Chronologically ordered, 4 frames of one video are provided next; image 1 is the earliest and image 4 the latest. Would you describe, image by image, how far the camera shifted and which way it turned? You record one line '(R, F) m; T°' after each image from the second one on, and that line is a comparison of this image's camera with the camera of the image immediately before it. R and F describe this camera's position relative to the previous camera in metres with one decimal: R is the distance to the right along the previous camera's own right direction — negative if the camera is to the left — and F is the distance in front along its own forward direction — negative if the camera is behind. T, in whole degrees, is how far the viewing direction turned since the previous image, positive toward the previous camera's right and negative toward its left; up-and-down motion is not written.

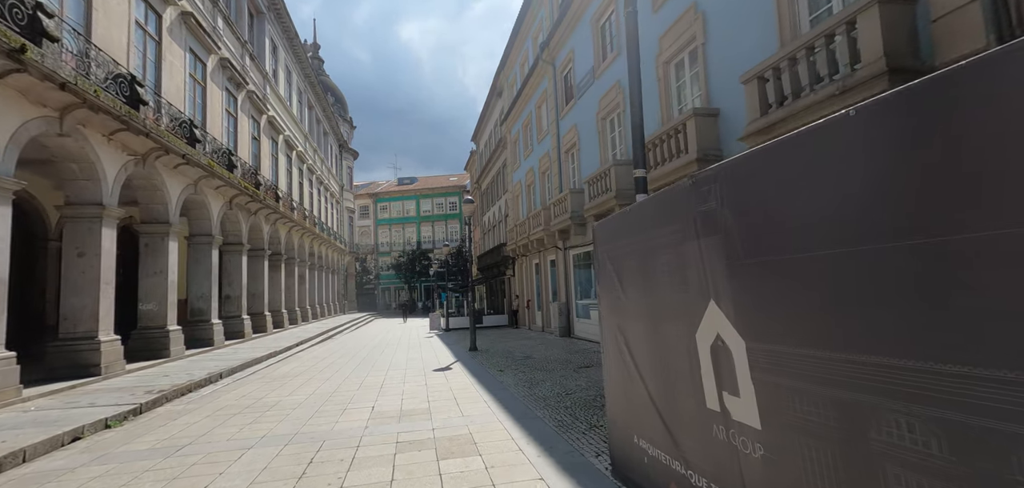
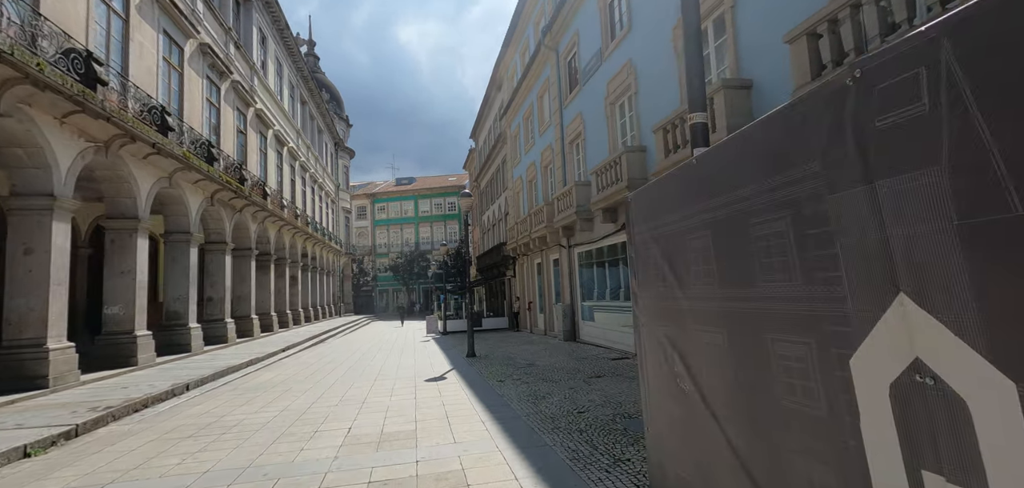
(0.0, +1.1) m; 0°
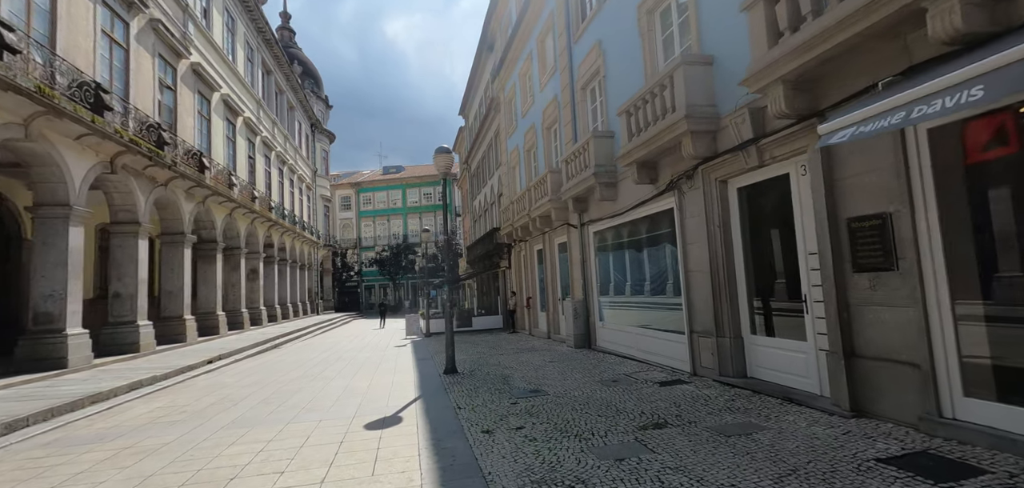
(0.0, +3.8) m; +1°
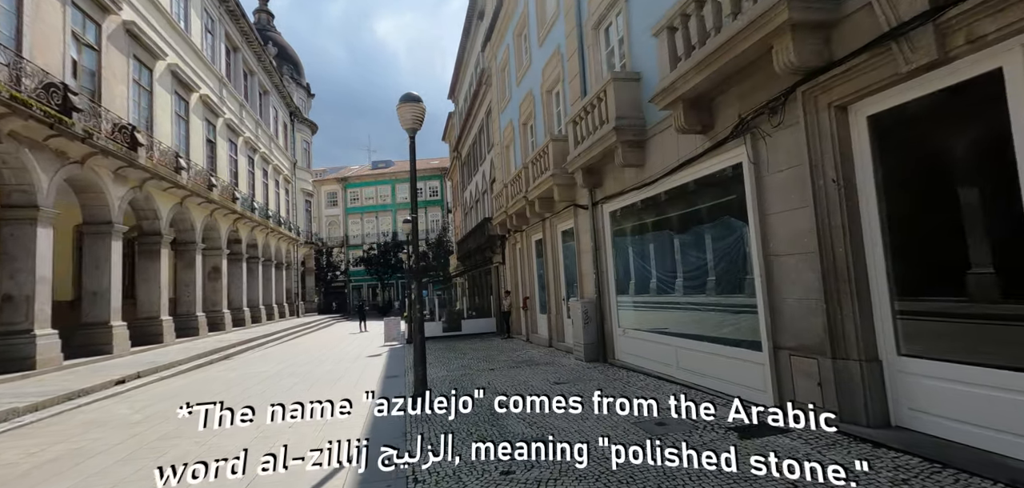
(0.0, +2.7) m; +1°
